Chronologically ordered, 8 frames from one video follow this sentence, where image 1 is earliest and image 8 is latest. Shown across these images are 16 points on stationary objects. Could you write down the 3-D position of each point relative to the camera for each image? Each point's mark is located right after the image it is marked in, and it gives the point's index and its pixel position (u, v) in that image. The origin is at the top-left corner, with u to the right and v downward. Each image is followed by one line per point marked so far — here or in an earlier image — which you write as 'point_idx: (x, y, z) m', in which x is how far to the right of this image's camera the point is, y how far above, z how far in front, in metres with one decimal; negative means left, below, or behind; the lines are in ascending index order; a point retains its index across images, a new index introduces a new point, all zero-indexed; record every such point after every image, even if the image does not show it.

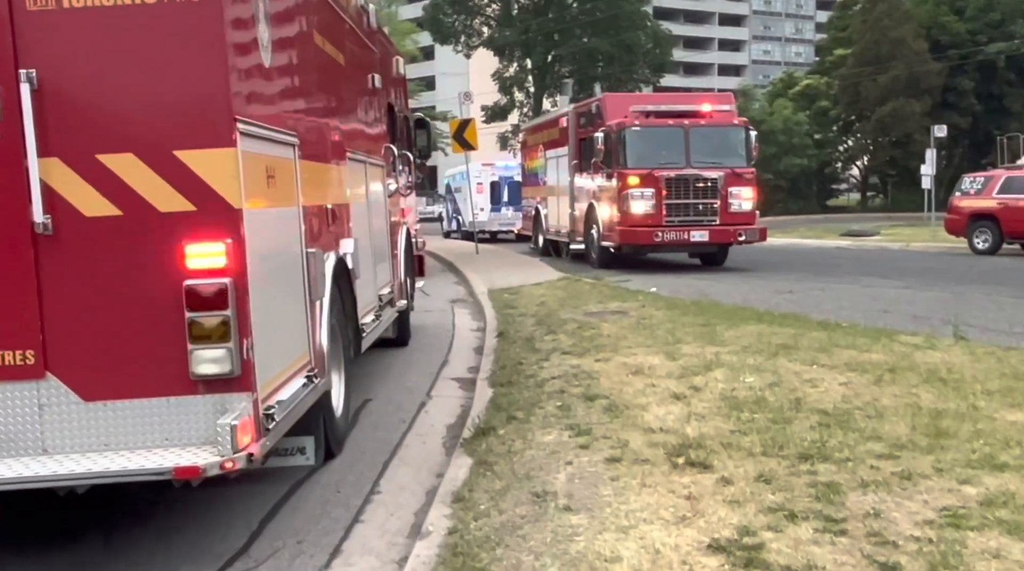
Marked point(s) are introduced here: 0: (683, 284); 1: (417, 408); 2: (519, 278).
0: (+2.6, 0.0, +14.9) m
1: (-0.7, -1.0, +7.7) m
2: (+0.1, +0.1, +16.7) m
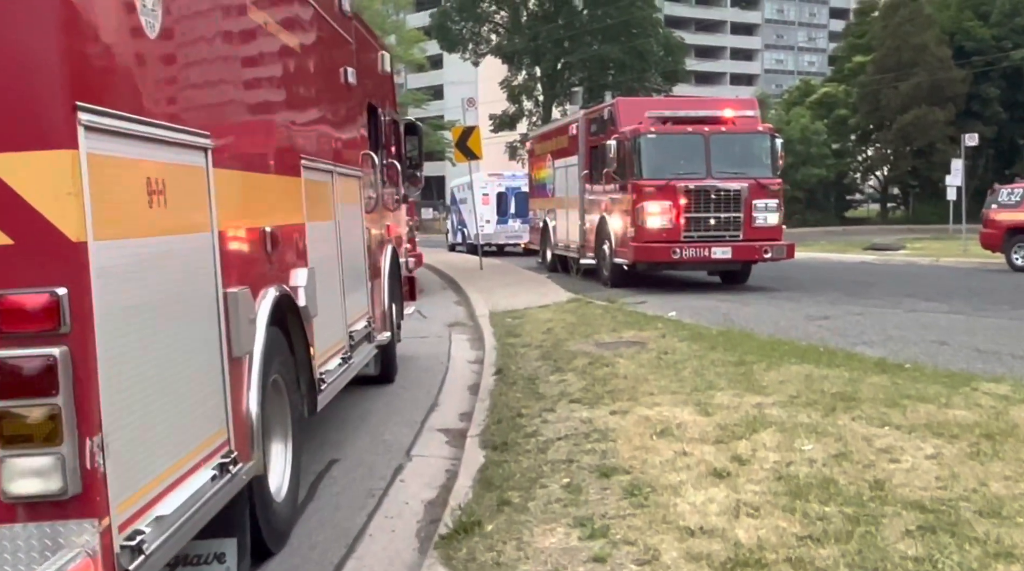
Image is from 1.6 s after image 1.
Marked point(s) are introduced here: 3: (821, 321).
0: (+2.6, -0.3, +13.5) m
1: (-0.8, -1.2, +6.3) m
2: (+0.2, -0.2, +15.3) m
3: (+3.6, -0.4, +11.4) m
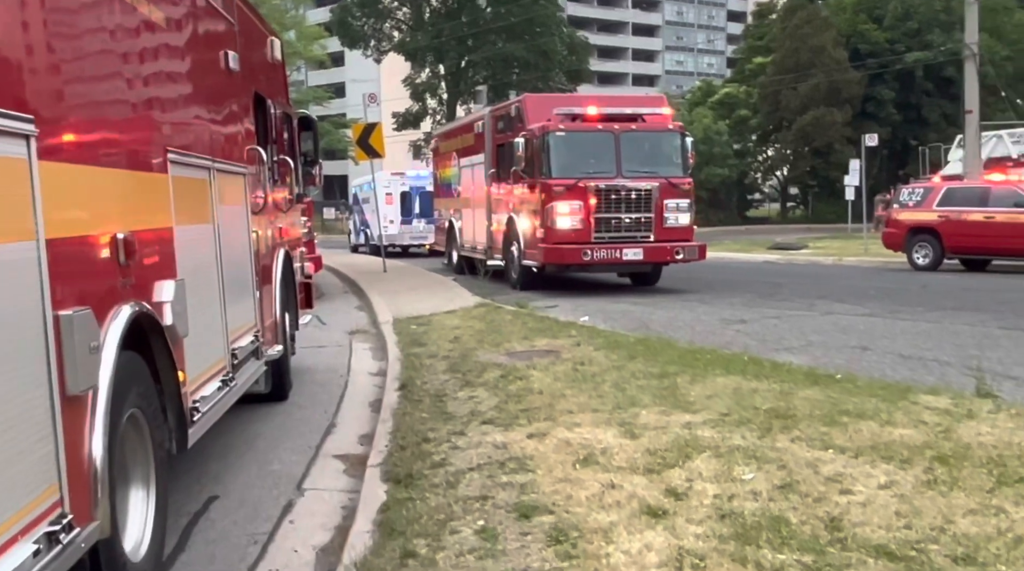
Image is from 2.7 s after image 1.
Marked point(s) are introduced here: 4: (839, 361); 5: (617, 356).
0: (+1.4, -0.4, +13.0) m
1: (-1.3, -1.3, +5.5) m
2: (-1.2, -0.3, +14.6) m
3: (+2.5, -0.5, +11.1) m
4: (+2.8, -0.6, +8.3) m
5: (+0.9, -0.6, +8.6) m
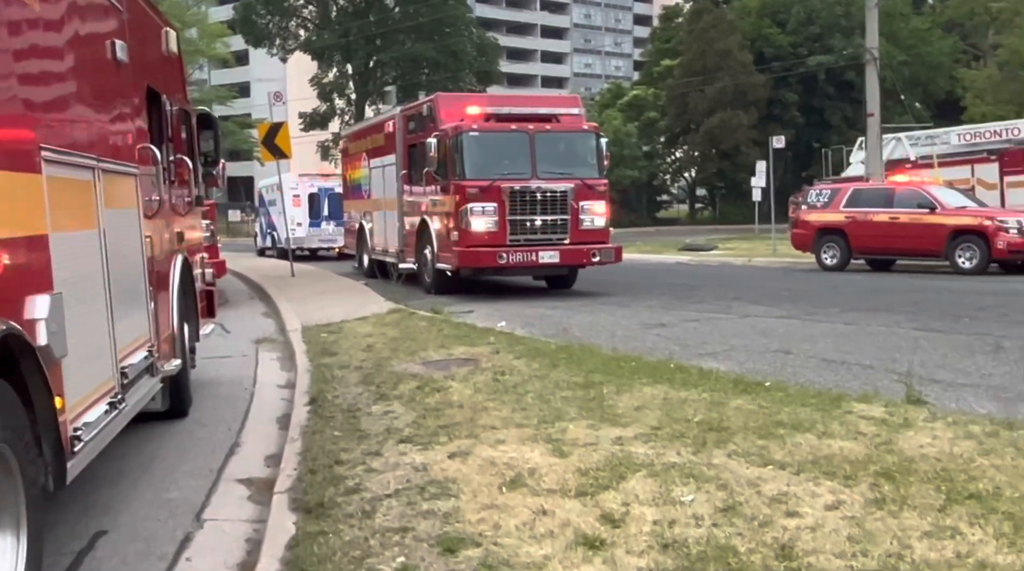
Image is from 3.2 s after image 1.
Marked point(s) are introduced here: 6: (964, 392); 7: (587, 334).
0: (+0.3, -0.4, +12.7) m
1: (-1.7, -1.3, +5.0) m
2: (-2.4, -0.3, +14.0) m
3: (+1.6, -0.5, +10.9) m
4: (+2.1, -0.7, +8.1) m
5: (+0.2, -0.7, +8.2) m
6: (+3.2, -0.7, +6.9) m
7: (+0.8, -0.5, +10.7) m
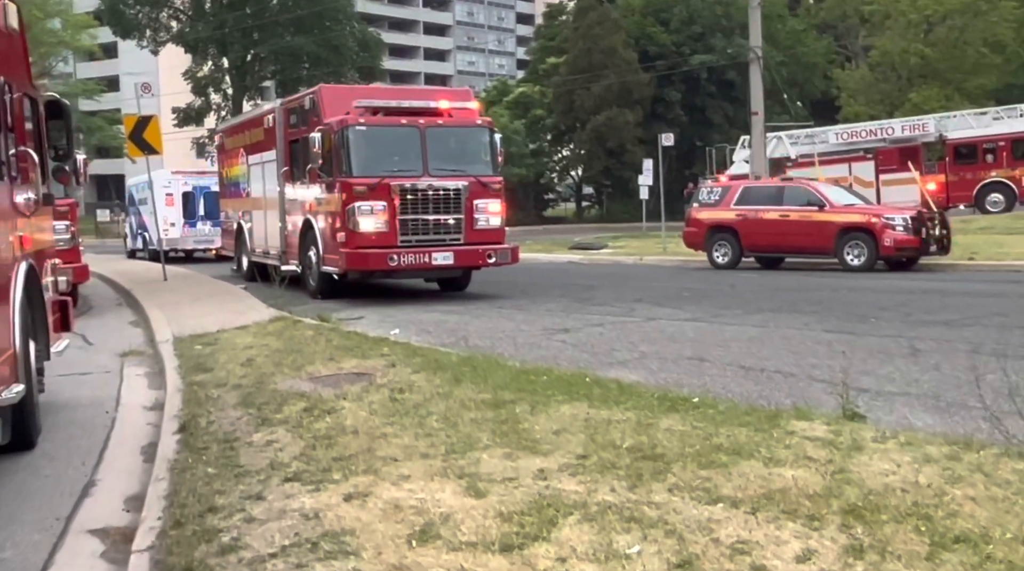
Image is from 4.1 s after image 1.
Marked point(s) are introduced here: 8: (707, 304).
0: (-1.0, -0.5, +11.9) m
1: (-2.1, -1.4, +4.0) m
2: (-3.9, -0.4, +12.9) m
3: (+0.5, -0.5, +10.3) m
4: (+1.3, -0.7, +7.6) m
5: (-0.5, -0.7, +7.5) m
6: (+2.5, -0.8, +6.5) m
7: (-0.2, -0.6, +10.0) m
8: (+2.6, -0.2, +12.9) m
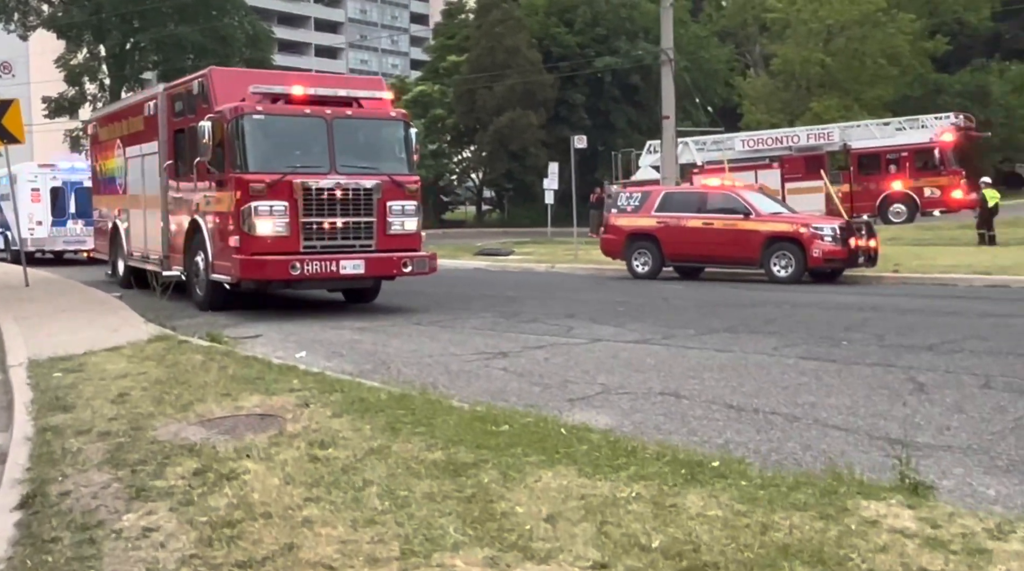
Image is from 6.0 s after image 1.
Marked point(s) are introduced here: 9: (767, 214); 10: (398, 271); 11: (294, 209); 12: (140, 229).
0: (-1.8, -0.6, +10.2) m
1: (-2.0, -1.5, +2.3) m
2: (-4.7, -0.6, +10.9) m
3: (-0.1, -0.7, +8.8) m
4: (+1.0, -0.9, +6.2) m
5: (-0.8, -0.9, +5.9) m
6: (+2.3, -0.9, +5.3) m
7: (-0.8, -0.7, +8.5) m
8: (+1.6, -0.4, +11.6) m
9: (+5.1, +1.4, +19.5) m
10: (-1.5, +0.2, +13.2) m
11: (-2.8, +1.0, +12.6) m
12: (-6.2, +1.0, +16.4) m
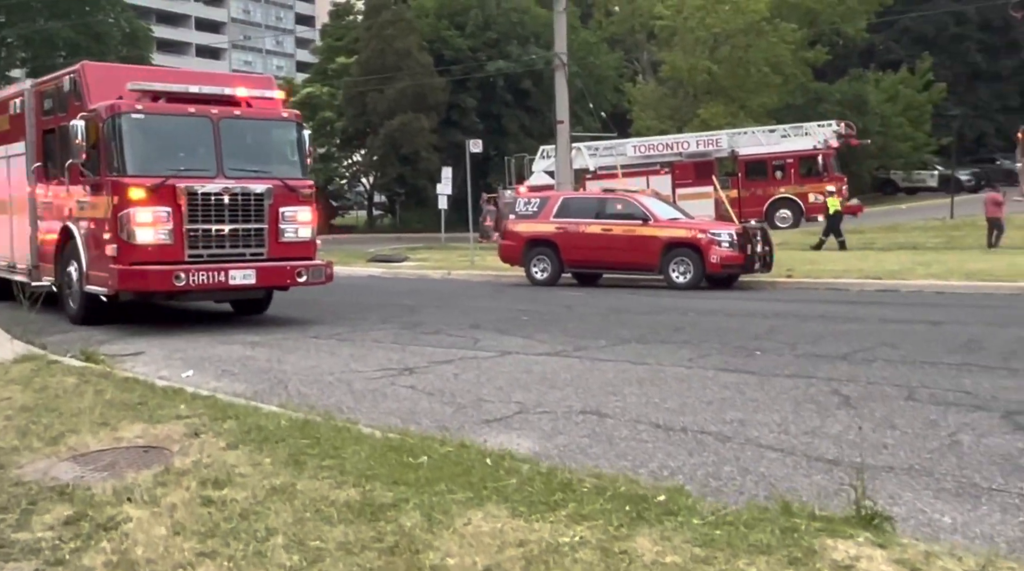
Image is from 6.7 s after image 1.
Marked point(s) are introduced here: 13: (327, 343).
0: (-2.7, -0.7, +9.5) m
1: (-2.0, -1.6, +1.6) m
2: (-5.7, -0.7, +9.8) m
3: (-0.9, -0.8, +8.2) m
4: (+0.5, -1.0, +5.8) m
5: (-1.3, -1.0, +5.3) m
6: (+1.9, -1.0, +5.0) m
7: (-1.6, -0.8, +7.8) m
8: (+0.5, -0.5, +11.2) m
9: (+3.0, +1.3, +19.5) m
10: (-2.8, +0.1, +12.4) m
11: (-4.0, +0.8, +11.7) m
12: (-7.8, +0.8, +15.2) m
13: (-2.0, -0.6, +10.6) m
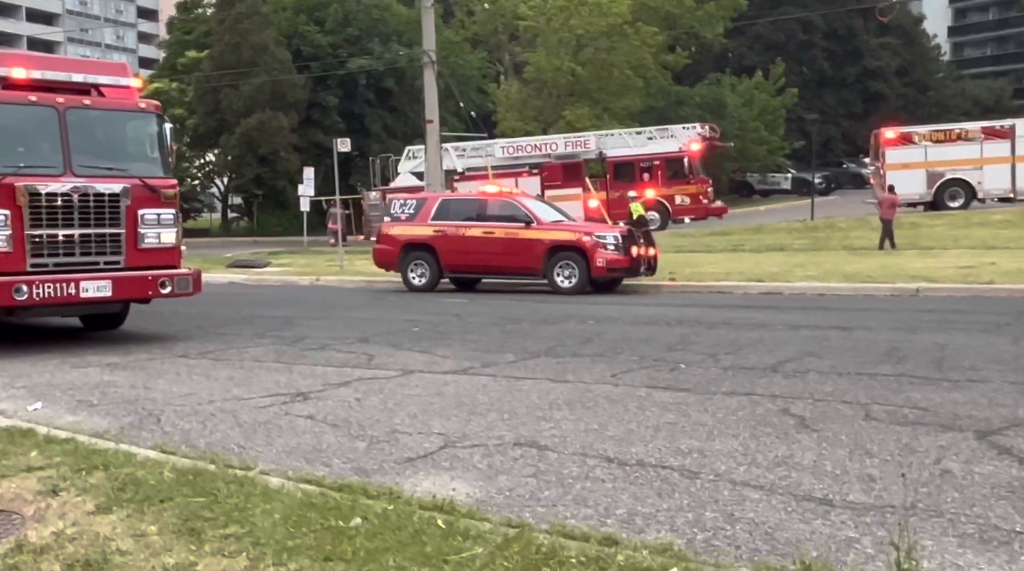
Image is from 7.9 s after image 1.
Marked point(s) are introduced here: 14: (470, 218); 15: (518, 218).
0: (-3.5, -0.9, +8.1) m
1: (-1.6, -1.7, +0.4) m
2: (-6.5, -0.9, +8.0) m
3: (-1.5, -0.9, +7.1) m
4: (+0.2, -1.0, +4.9) m
5: (-1.5, -1.1, +4.2) m
6: (+1.7, -1.1, +4.4) m
7: (-2.1, -1.0, +6.7) m
8: (-0.5, -0.6, +10.3) m
9: (+0.7, +1.2, +18.8) m
10: (-4.0, -0.1, +11.0) m
11: (-5.1, +0.7, +10.1) m
12: (-9.4, +0.6, +13.0) m
13: (-3.0, -0.8, +9.3) m
14: (-0.8, +1.3, +19.3) m
15: (+0.1, +1.3, +19.0) m
